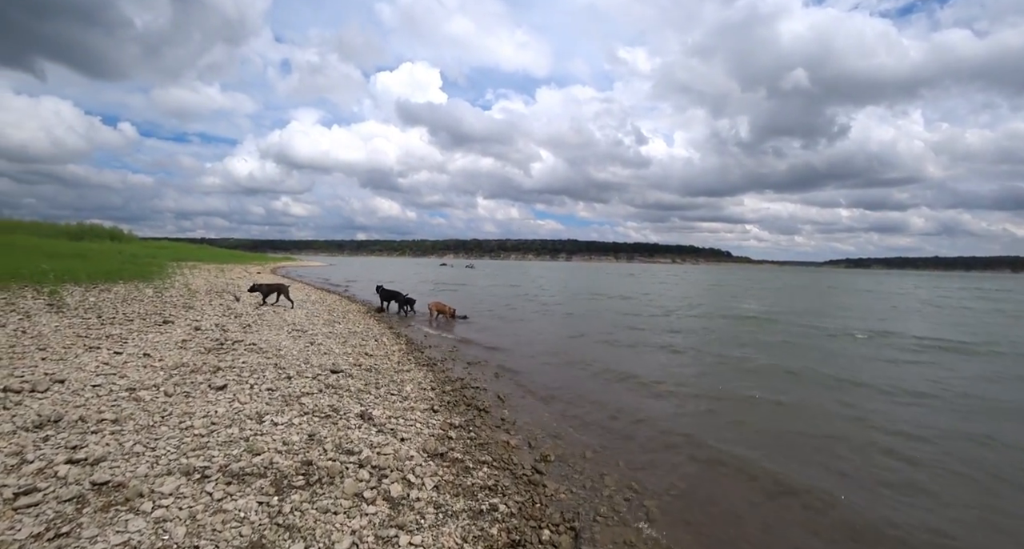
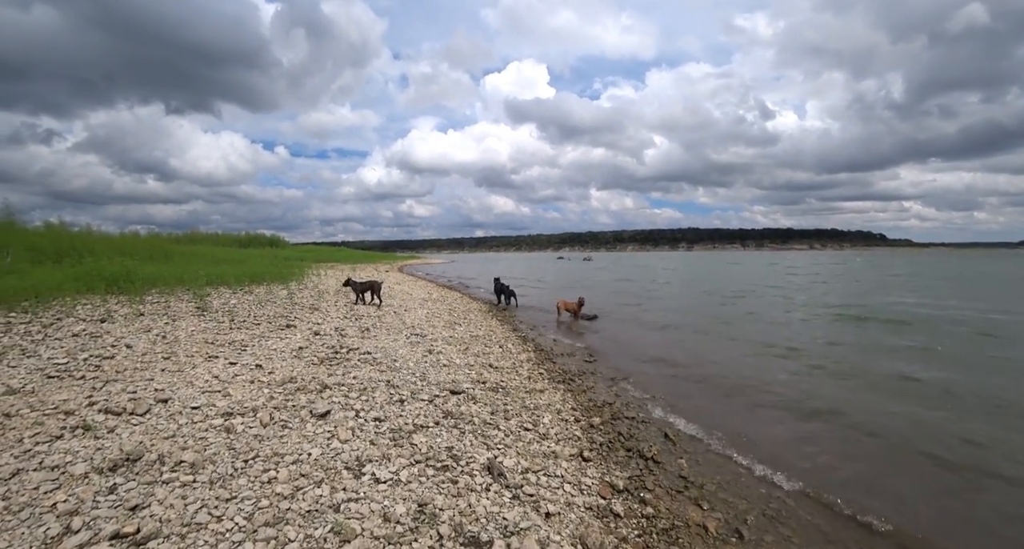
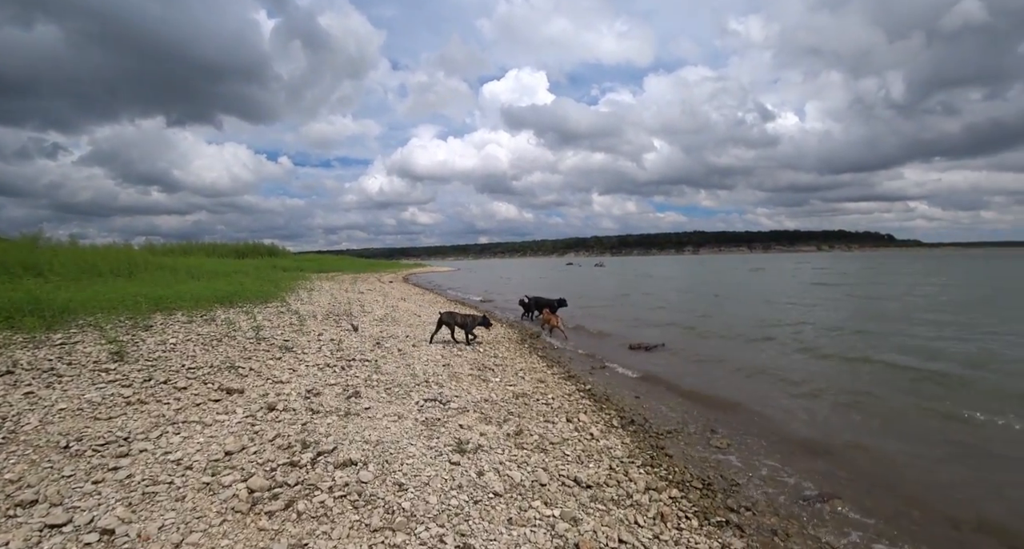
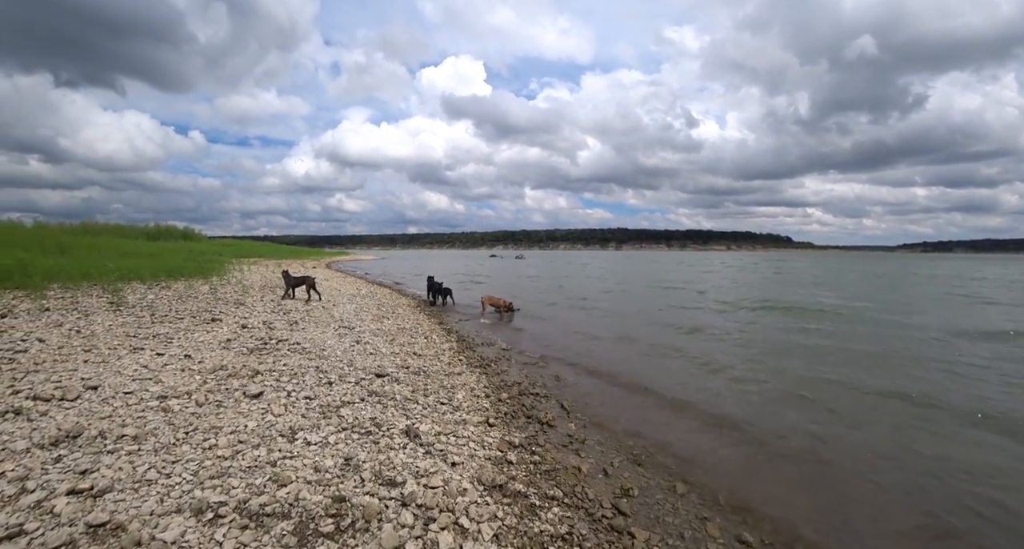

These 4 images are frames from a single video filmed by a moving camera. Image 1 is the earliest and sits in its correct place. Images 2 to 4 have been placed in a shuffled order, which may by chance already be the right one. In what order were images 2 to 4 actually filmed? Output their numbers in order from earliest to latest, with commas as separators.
4, 2, 3
